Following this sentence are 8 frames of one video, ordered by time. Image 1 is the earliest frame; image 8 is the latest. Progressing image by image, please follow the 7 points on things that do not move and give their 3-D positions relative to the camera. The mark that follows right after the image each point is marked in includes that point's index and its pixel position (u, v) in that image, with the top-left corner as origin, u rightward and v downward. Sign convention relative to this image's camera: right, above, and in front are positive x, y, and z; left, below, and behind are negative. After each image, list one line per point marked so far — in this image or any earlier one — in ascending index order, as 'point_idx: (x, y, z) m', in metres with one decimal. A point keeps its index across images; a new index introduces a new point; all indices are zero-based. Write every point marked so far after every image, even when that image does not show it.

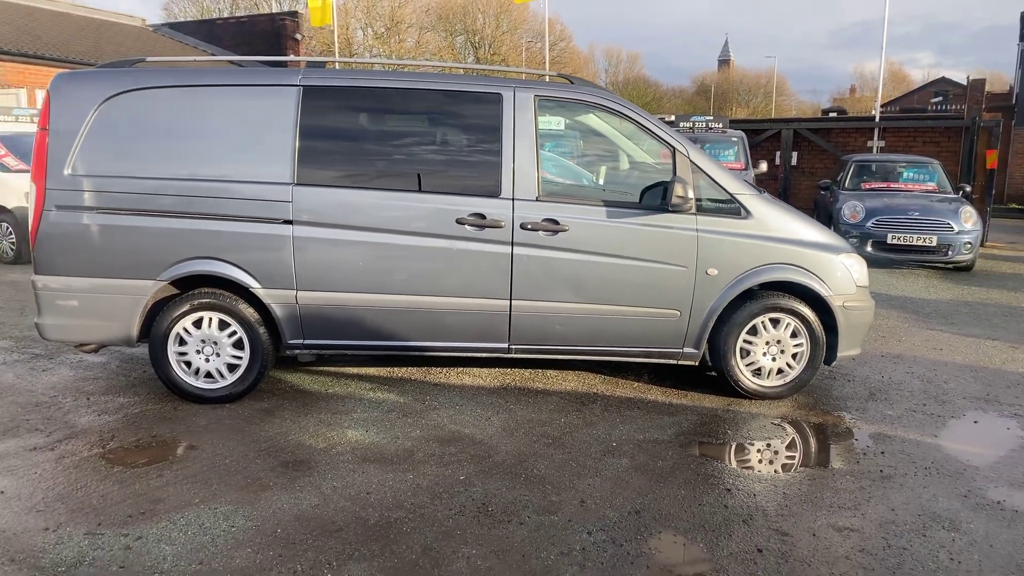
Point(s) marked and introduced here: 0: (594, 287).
0: (+0.5, 0.0, +4.3) m
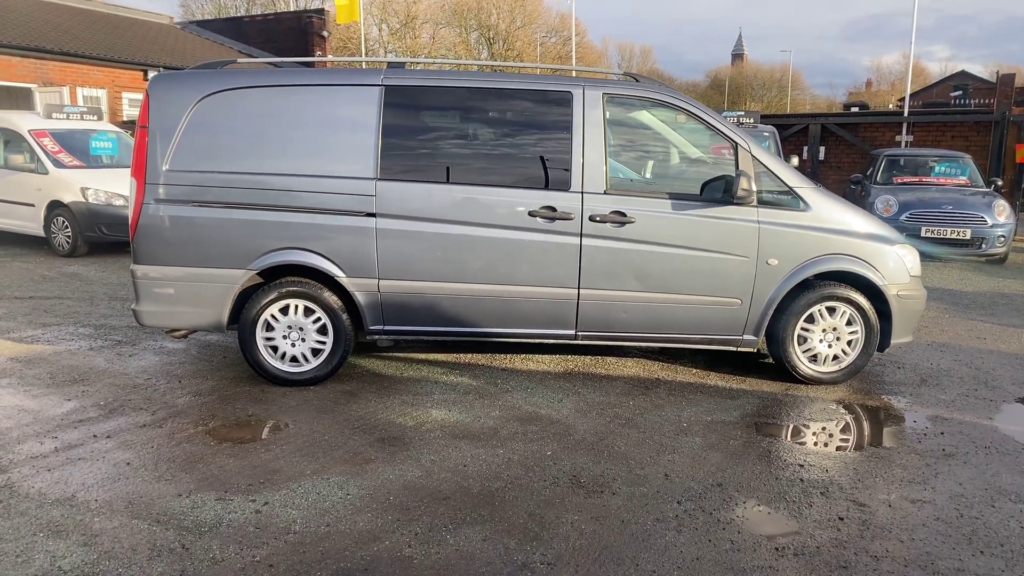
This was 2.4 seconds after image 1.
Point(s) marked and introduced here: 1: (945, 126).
0: (+0.9, +0.1, +4.6) m
1: (+9.1, +3.4, +15.5) m
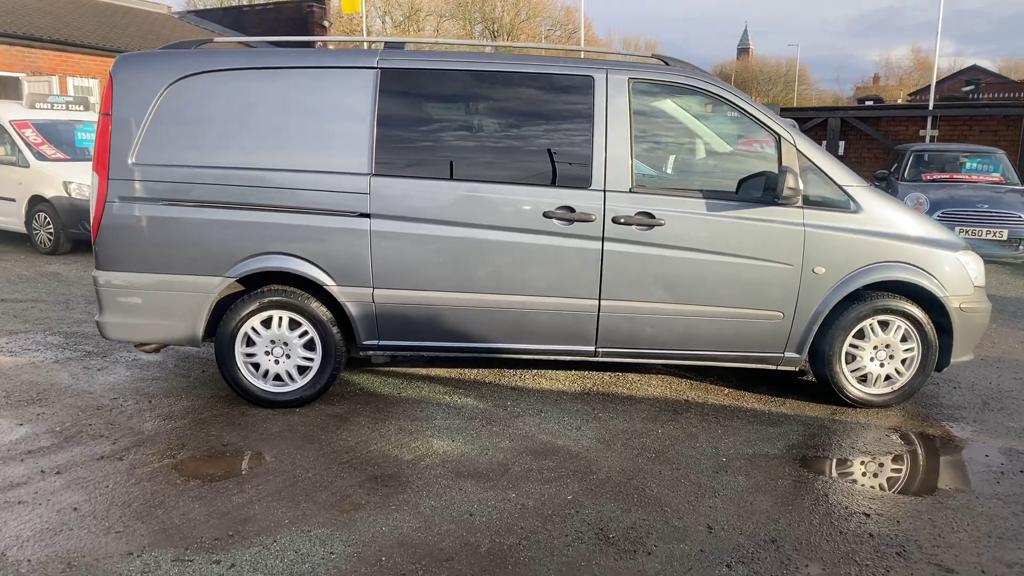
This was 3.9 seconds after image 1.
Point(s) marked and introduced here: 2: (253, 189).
0: (+1.0, 0.0, +4.0) m
1: (+9.3, +3.4, +14.9) m
2: (-1.4, +0.5, +3.9) m
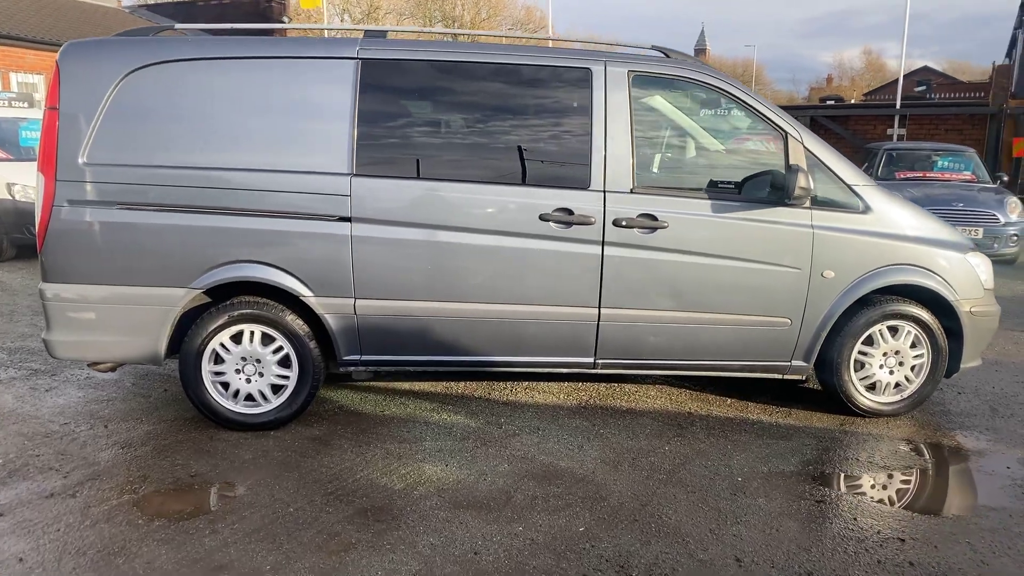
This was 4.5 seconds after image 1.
0: (+0.9, 0.0, +3.8) m
1: (+8.6, +3.4, +15.0) m
2: (-1.4, +0.5, +3.5) m
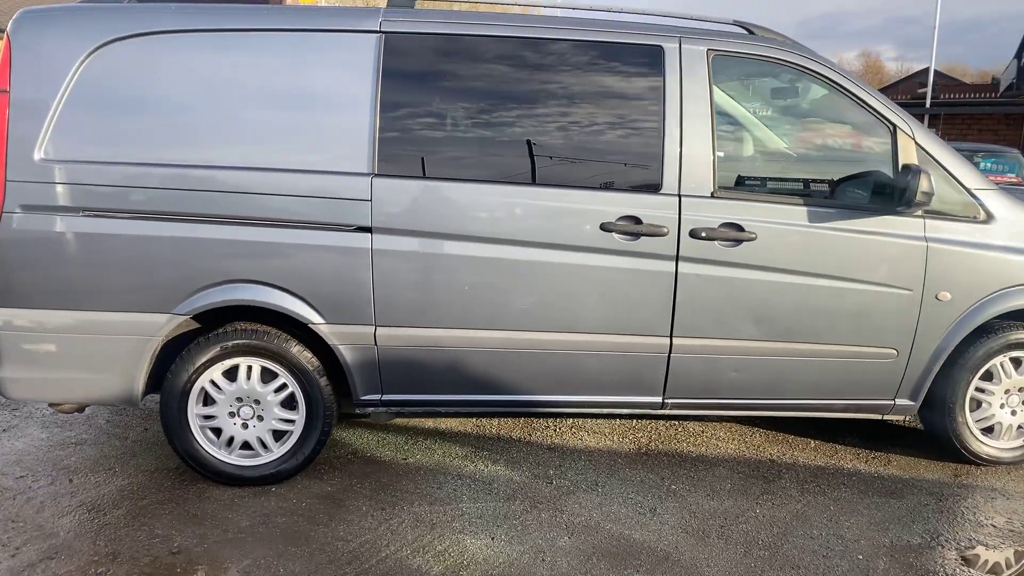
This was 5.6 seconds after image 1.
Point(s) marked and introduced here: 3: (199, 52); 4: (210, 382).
0: (+1.2, -0.1, +3.1) m
1: (+8.8, +3.3, +14.4) m
2: (-1.2, +0.4, +2.8) m
3: (-1.2, +0.9, +2.9) m
4: (-1.2, -0.4, +3.0) m
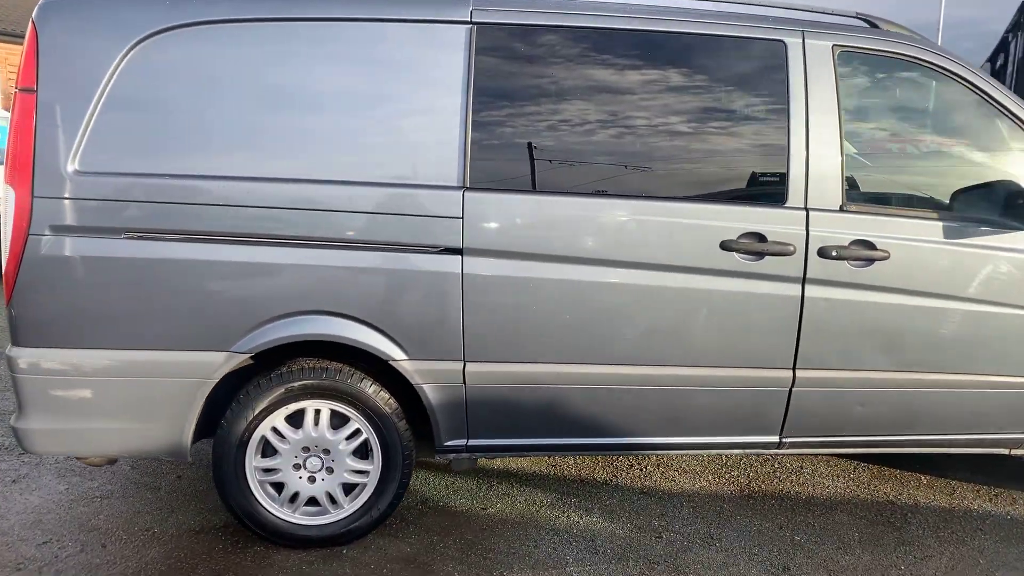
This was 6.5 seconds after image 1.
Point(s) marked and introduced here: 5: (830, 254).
0: (+1.5, -0.2, +2.8) m
1: (+8.7, +3.2, +14.4) m
2: (-0.8, +0.2, +2.4) m
3: (-0.8, +0.8, +2.5) m
4: (-0.8, -0.5, +2.6) m
5: (+1.1, +0.1, +2.7) m
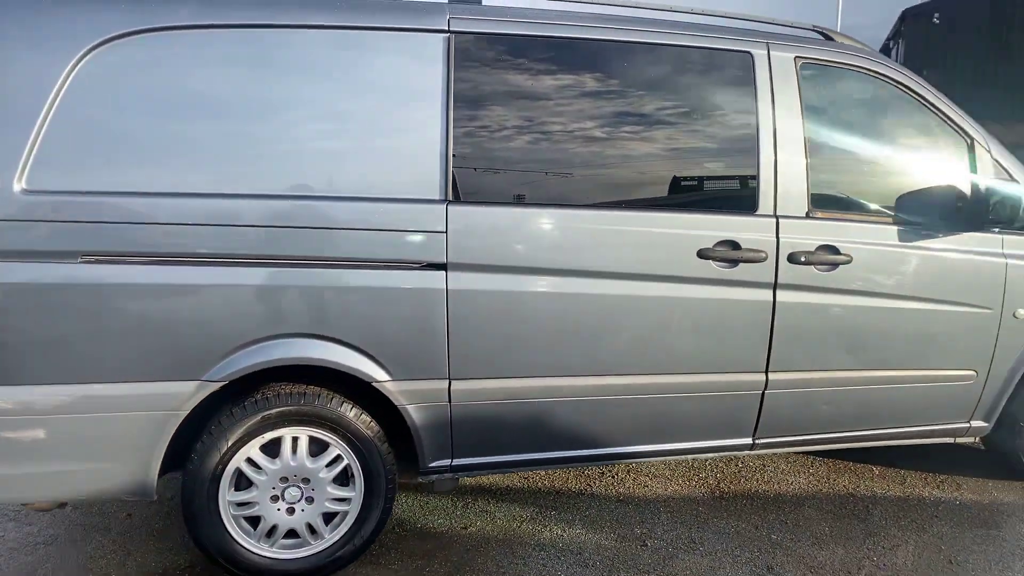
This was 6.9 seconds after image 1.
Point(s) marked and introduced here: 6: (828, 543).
0: (+1.5, -0.2, +2.9) m
1: (+7.1, +3.4, +15.3) m
2: (-0.8, +0.2, +2.3) m
3: (-0.9, +0.7, +2.3) m
4: (-0.9, -0.6, +2.4) m
5: (+1.1, +0.1, +2.7) m
6: (+1.2, -1.0, +2.8) m
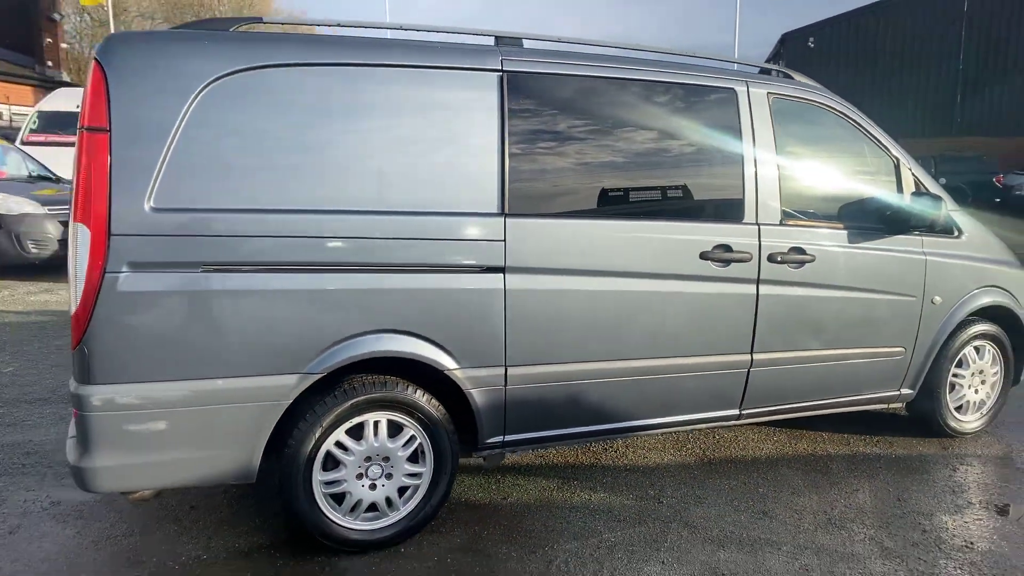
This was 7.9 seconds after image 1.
0: (+1.6, -0.2, +3.6) m
1: (+5.4, +3.3, +16.6) m
2: (-0.6, +0.2, +2.6) m
3: (-0.7, +0.7, +2.7) m
4: (-0.7, -0.6, +2.7) m
5: (+1.2, +0.1, +3.3) m
6: (+1.3, -0.9, +3.4) m
